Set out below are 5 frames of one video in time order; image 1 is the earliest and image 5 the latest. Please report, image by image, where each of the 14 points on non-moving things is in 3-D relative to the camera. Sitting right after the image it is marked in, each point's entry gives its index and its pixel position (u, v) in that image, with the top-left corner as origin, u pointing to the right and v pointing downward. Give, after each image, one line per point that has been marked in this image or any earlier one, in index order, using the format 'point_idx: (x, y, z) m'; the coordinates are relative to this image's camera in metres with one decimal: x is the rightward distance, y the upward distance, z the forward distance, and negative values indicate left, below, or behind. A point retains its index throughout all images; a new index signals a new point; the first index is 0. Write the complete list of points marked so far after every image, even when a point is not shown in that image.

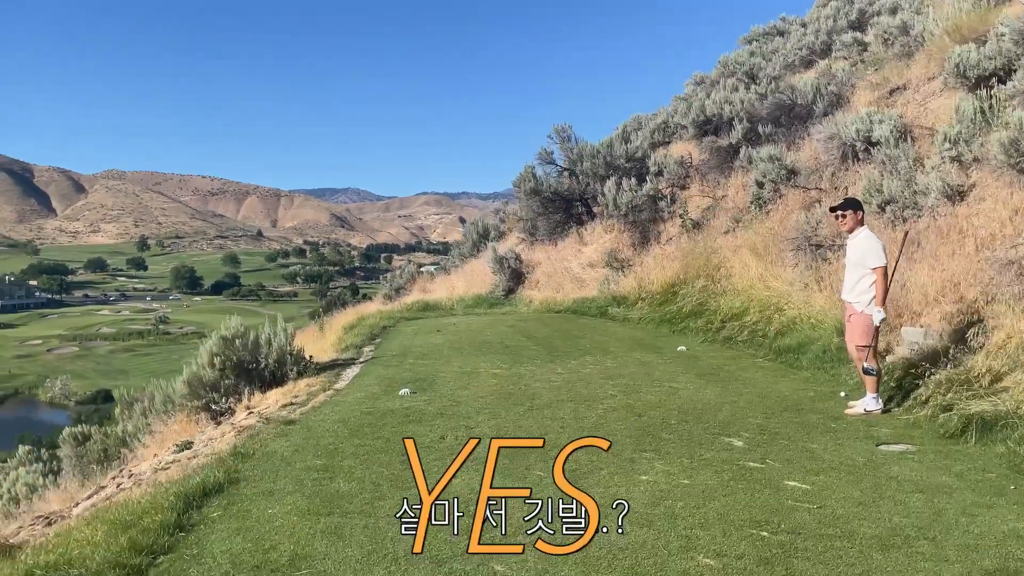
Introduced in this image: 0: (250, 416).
0: (-2.2, -1.1, +6.7) m
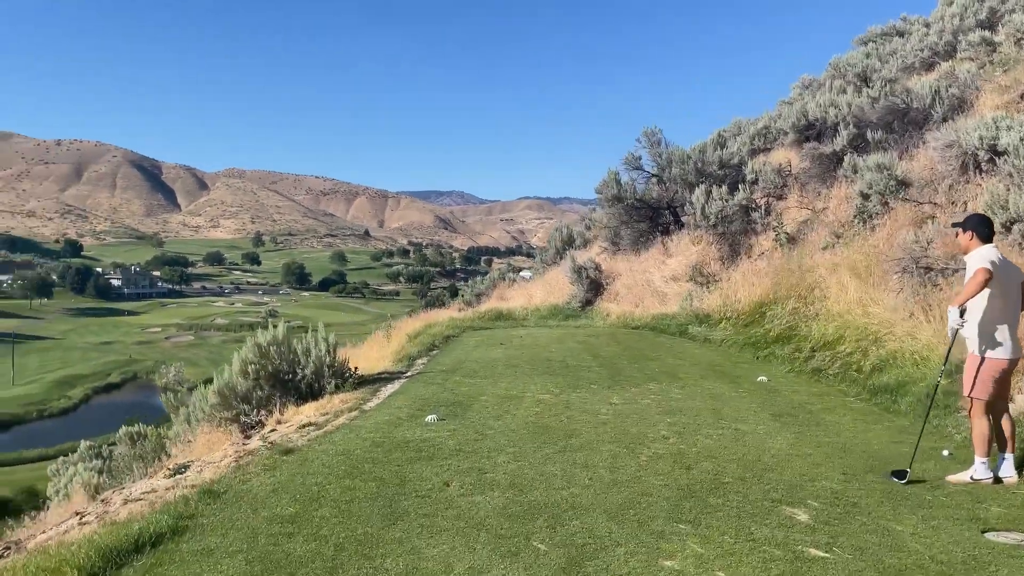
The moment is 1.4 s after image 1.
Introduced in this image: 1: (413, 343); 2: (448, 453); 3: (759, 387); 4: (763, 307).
0: (-1.9, -1.2, +6.2) m
1: (-1.5, -0.8, +11.8) m
2: (-0.4, -1.0, +5.0) m
3: (+2.5, -1.0, +8.1) m
4: (+3.6, -0.3, +11.6) m
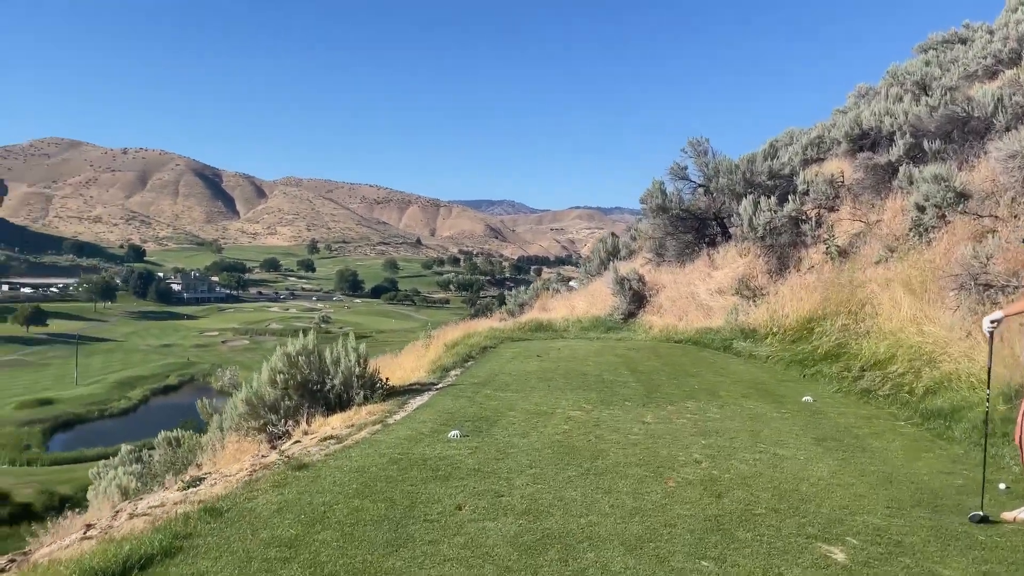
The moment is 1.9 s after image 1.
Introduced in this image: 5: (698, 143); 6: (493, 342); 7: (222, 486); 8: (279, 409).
0: (-1.7, -1.2, +6.1) m
1: (-0.9, -1.0, +11.6) m
2: (-0.3, -1.1, +4.8) m
3: (+2.8, -1.2, +7.7) m
4: (+4.2, -0.5, +11.1) m
5: (+4.2, +3.2, +17.9) m
6: (-0.3, -0.9, +12.7) m
7: (-1.7, -1.2, +4.8) m
8: (-2.2, -1.2, +7.7) m
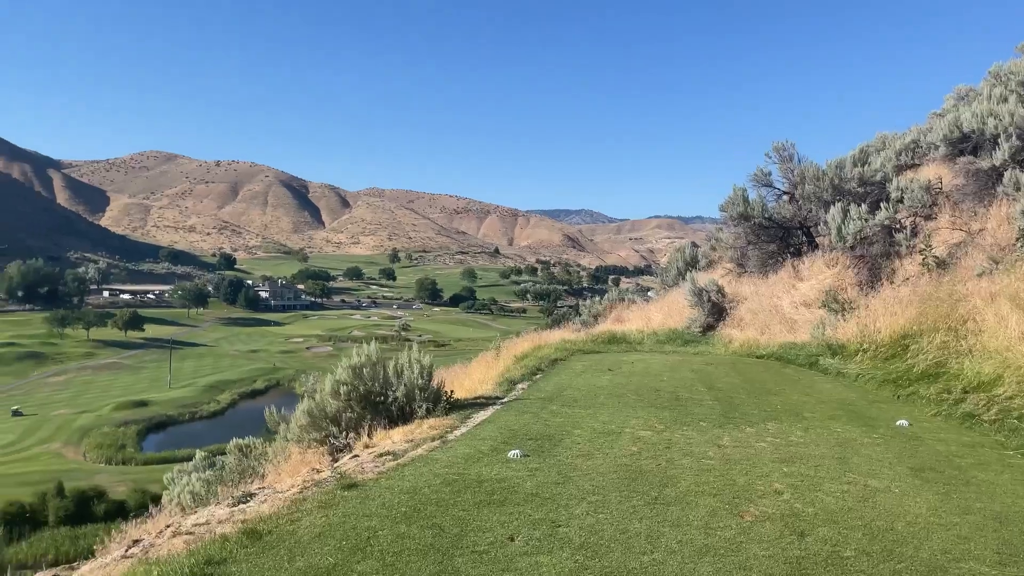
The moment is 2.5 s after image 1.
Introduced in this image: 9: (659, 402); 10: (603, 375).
0: (-1.3, -1.3, +5.9) m
1: (+0.1, -1.1, +11.4) m
2: (+0.1, -1.2, +4.5) m
3: (+3.4, -1.3, +7.1) m
4: (+5.1, -0.7, +10.3) m
5: (+5.8, +3.0, +17.1) m
6: (+0.8, -1.0, +12.3) m
7: (-1.4, -1.2, +4.6) m
8: (-1.6, -1.3, +7.5) m
9: (+1.5, -1.2, +8.3) m
10: (+1.2, -1.1, +10.2) m
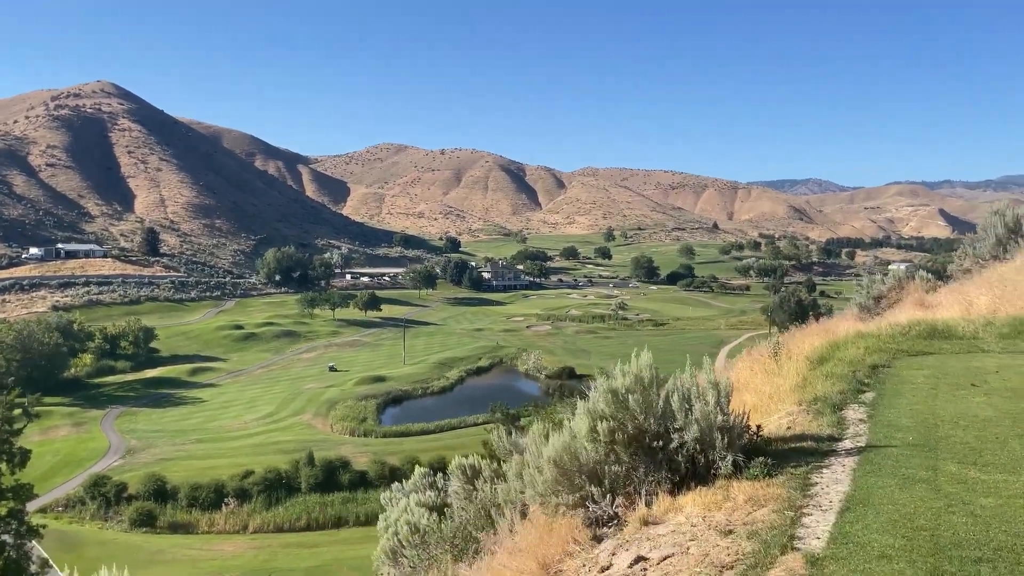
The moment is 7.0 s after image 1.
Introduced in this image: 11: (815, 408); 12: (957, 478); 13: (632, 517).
0: (+0.5, -1.3, +3.4) m
1: (+3.2, -0.9, +8.3) m
2: (+1.4, -1.2, +1.6) m
3: (+5.3, -1.2, +3.3) m
4: (+7.8, -0.4, +5.9) m
5: (+10.2, +3.4, +12.2) m
6: (+4.2, -0.8, +9.0) m
7: (0.0, -1.2, +2.1) m
8: (+0.6, -1.2, +5.0) m
9: (+3.8, -1.0, +5.0) m
10: (+3.9, -0.9, +6.8) m
11: (+2.6, -1.0, +6.7) m
12: (+2.4, -1.0, +4.4) m
13: (+0.7, -1.3, +4.5) m
